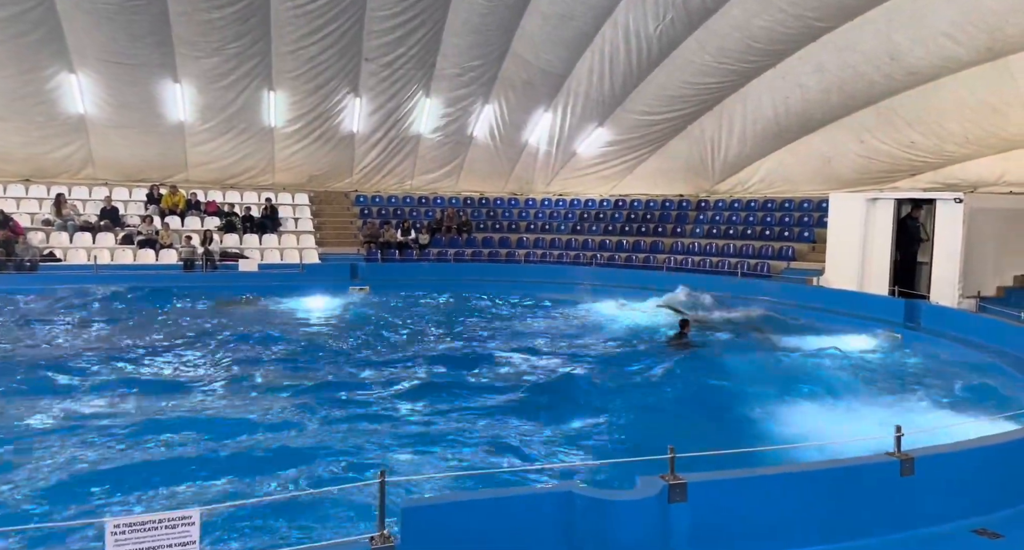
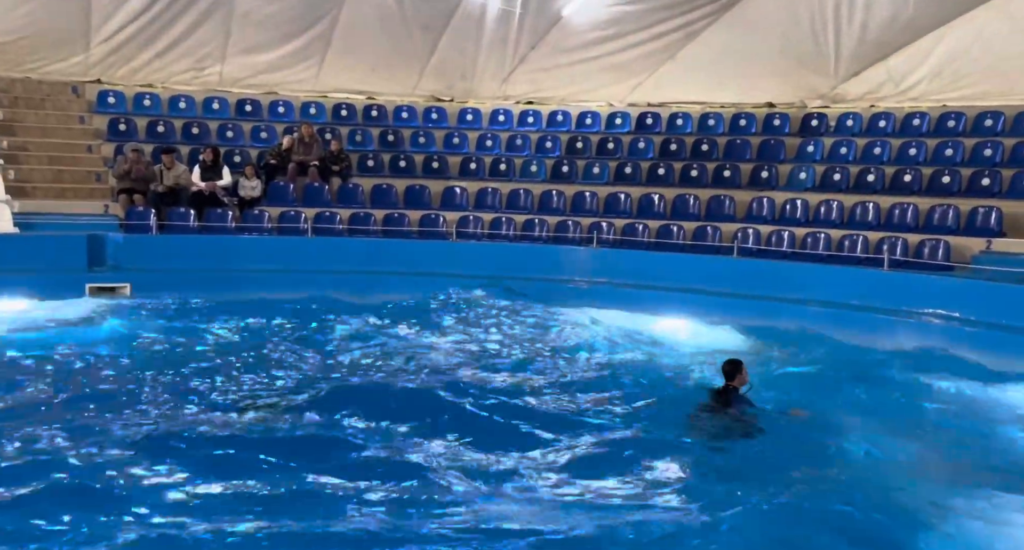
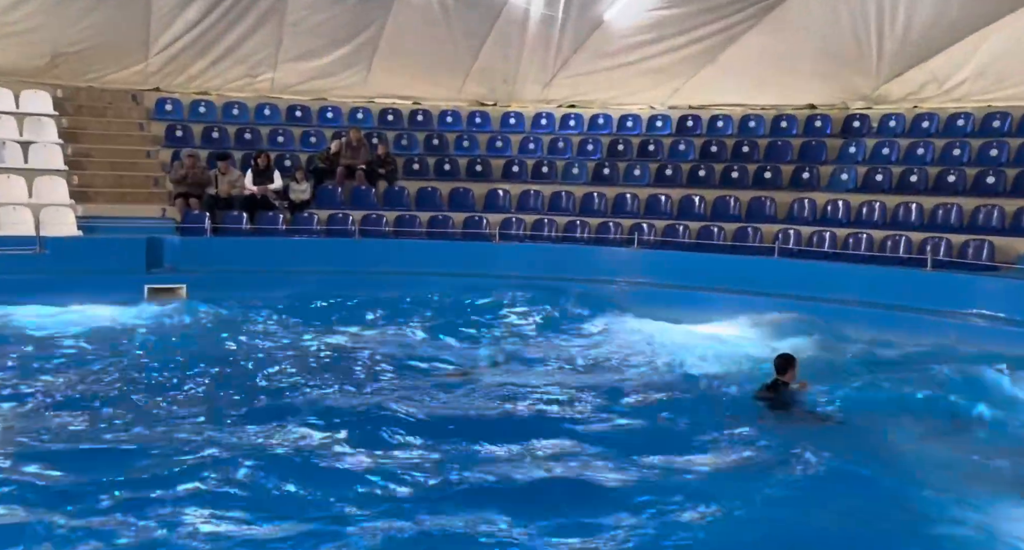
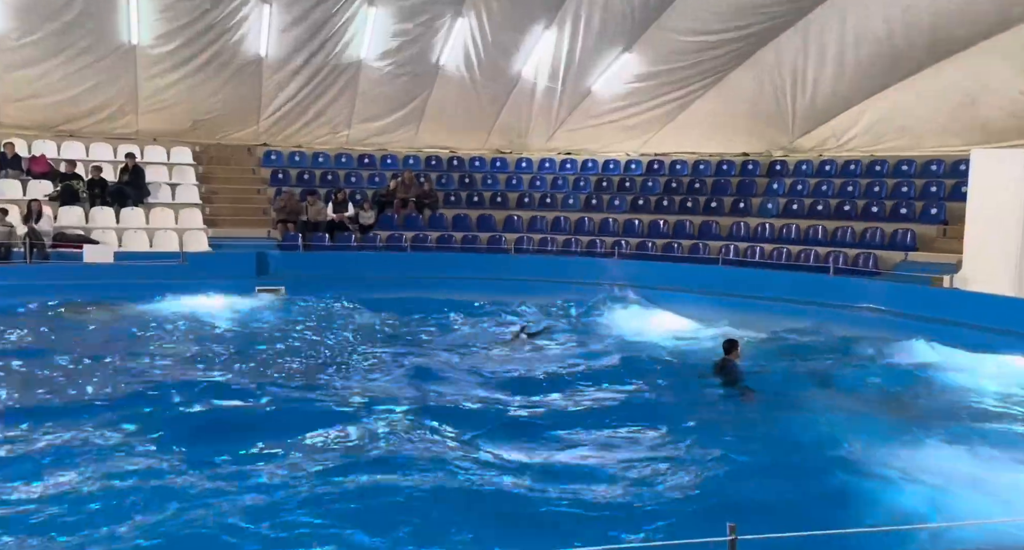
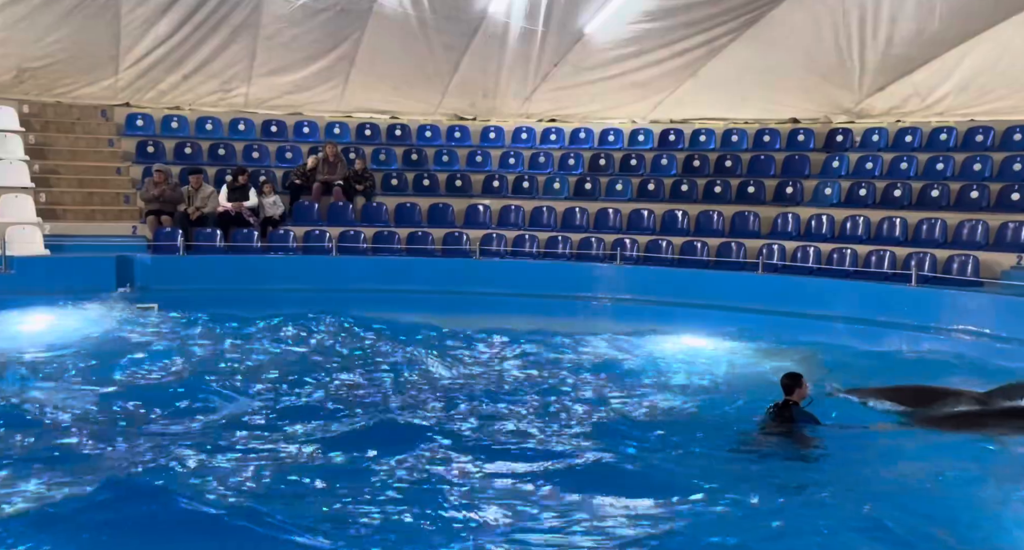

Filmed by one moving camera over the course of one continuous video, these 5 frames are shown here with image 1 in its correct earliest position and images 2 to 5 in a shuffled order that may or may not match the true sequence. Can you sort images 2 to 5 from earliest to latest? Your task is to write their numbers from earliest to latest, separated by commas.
4, 3, 2, 5
